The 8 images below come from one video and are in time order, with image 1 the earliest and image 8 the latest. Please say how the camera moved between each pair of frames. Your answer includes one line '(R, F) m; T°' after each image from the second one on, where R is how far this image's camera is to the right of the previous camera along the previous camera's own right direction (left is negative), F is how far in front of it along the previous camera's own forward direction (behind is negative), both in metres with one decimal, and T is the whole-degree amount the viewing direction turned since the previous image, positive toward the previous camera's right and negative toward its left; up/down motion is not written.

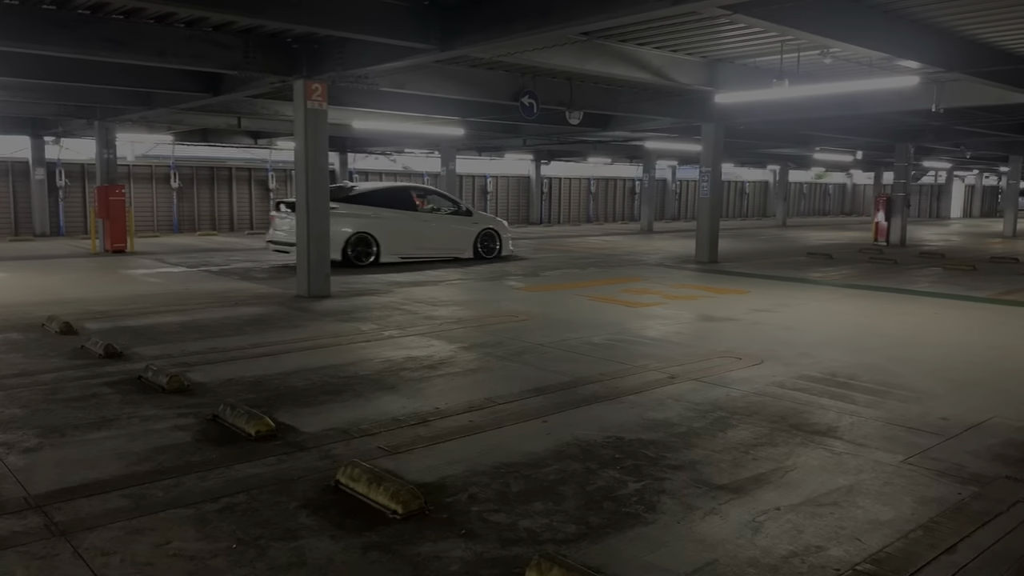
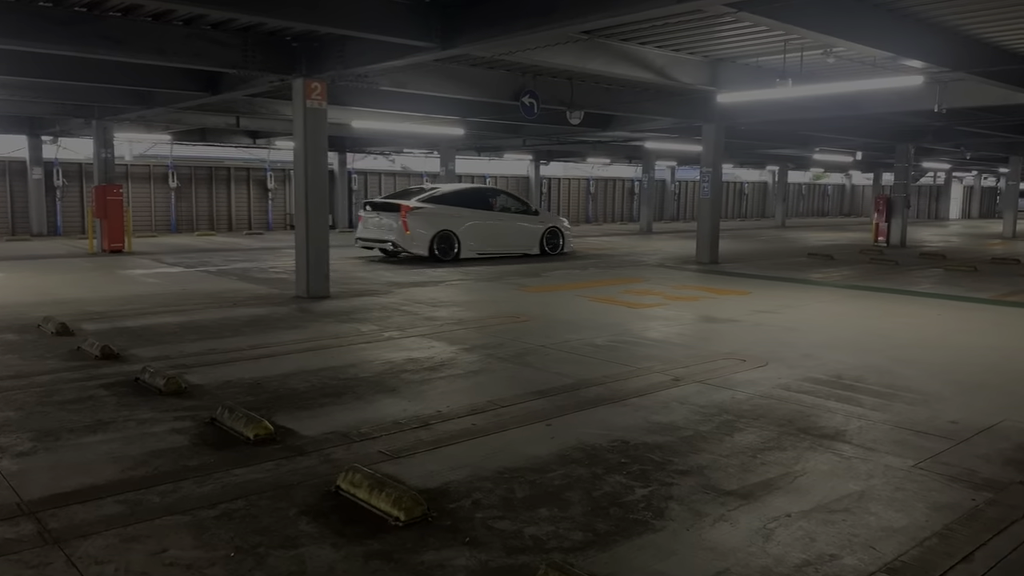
(0.0, +0.1) m; 0°
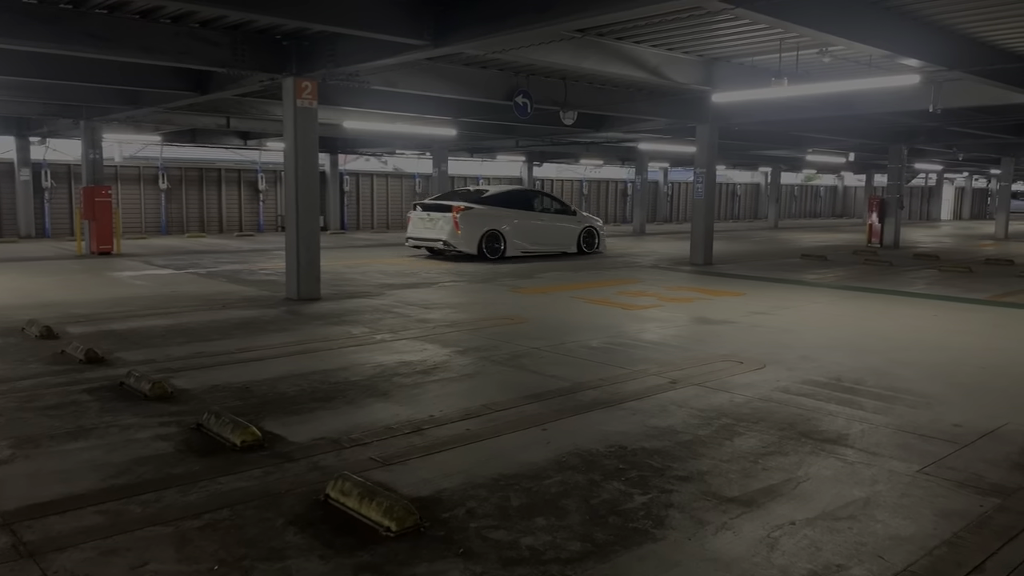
(0.0, +0.1) m; +1°
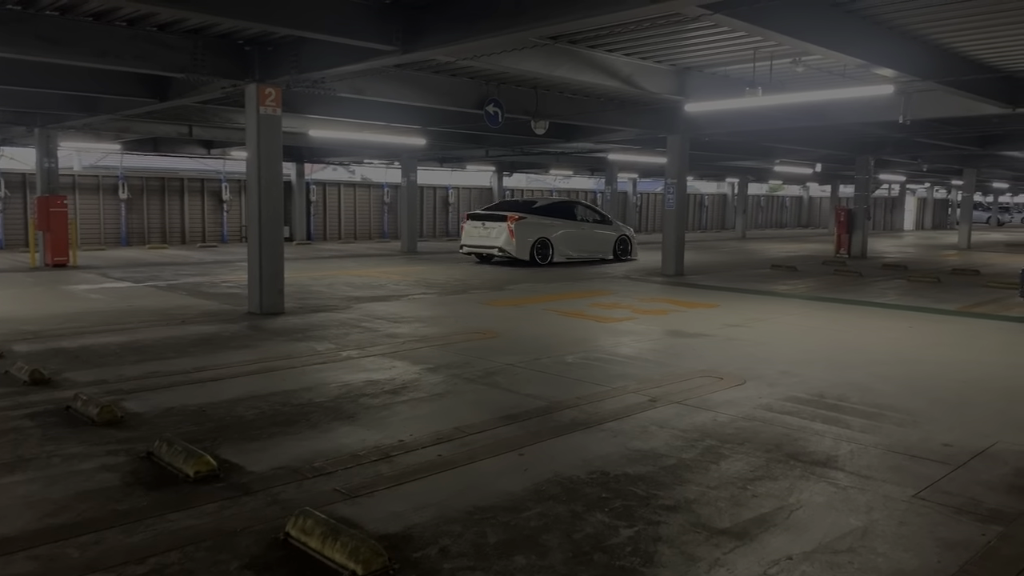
(0.0, +0.3) m; +2°
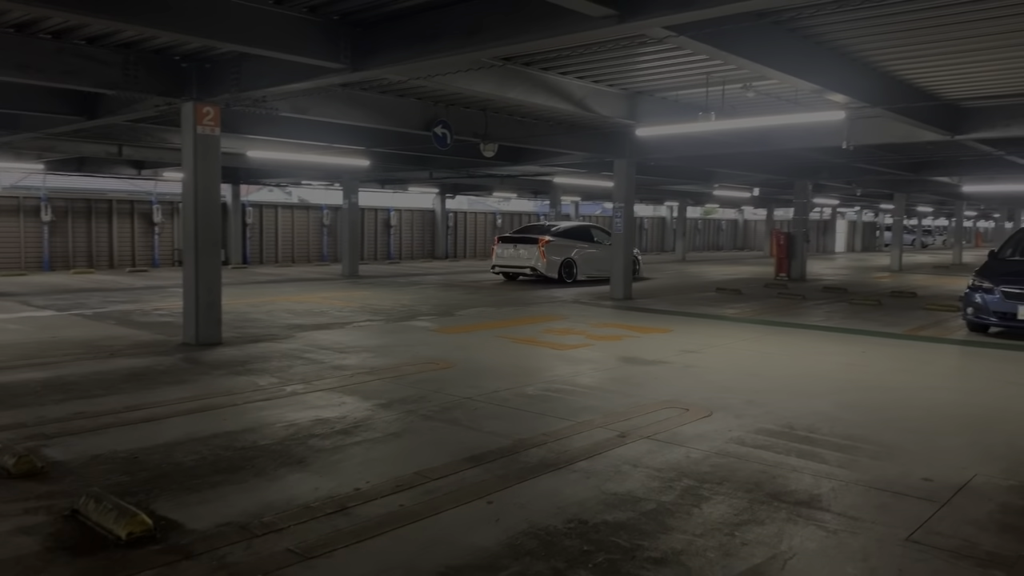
(-0.1, +0.3) m; +4°
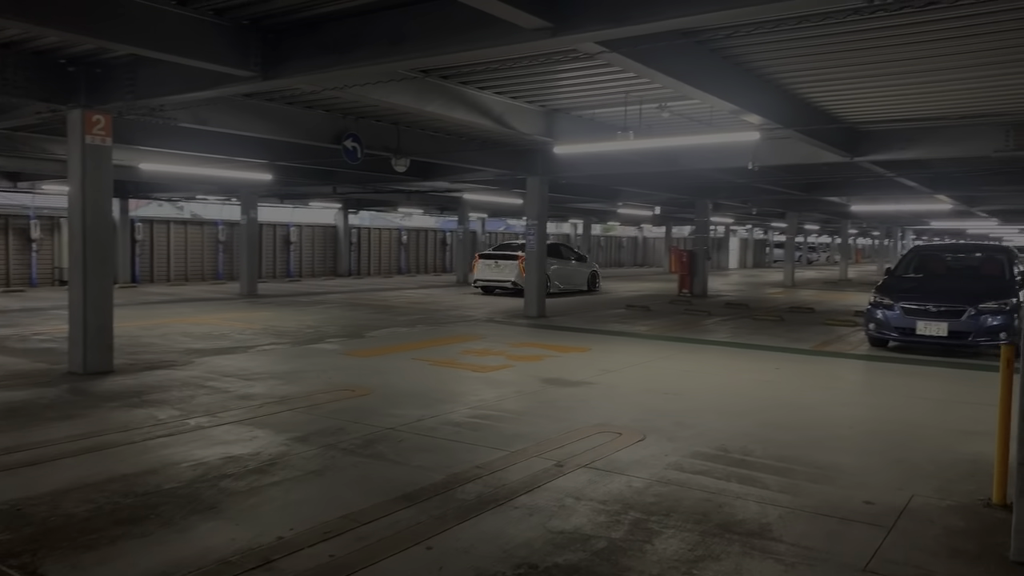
(-0.2, +0.3) m; +7°
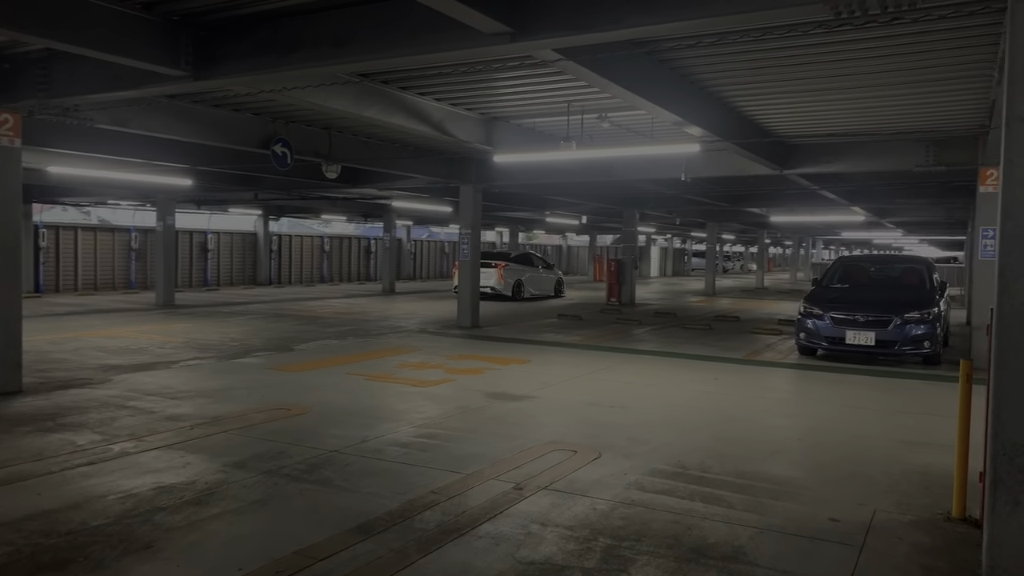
(-0.2, +0.2) m; +6°
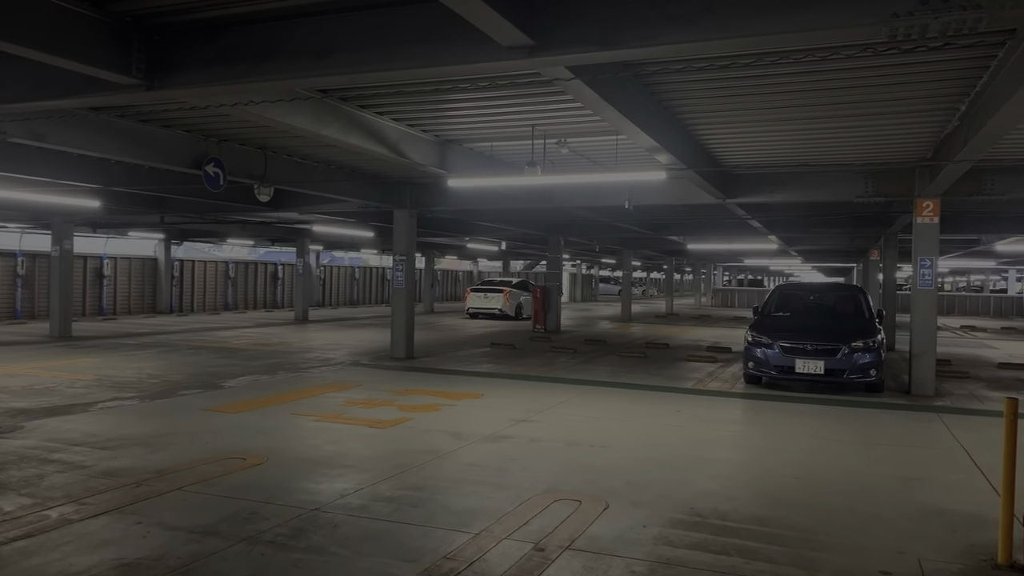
(-0.7, +0.5) m; +7°
